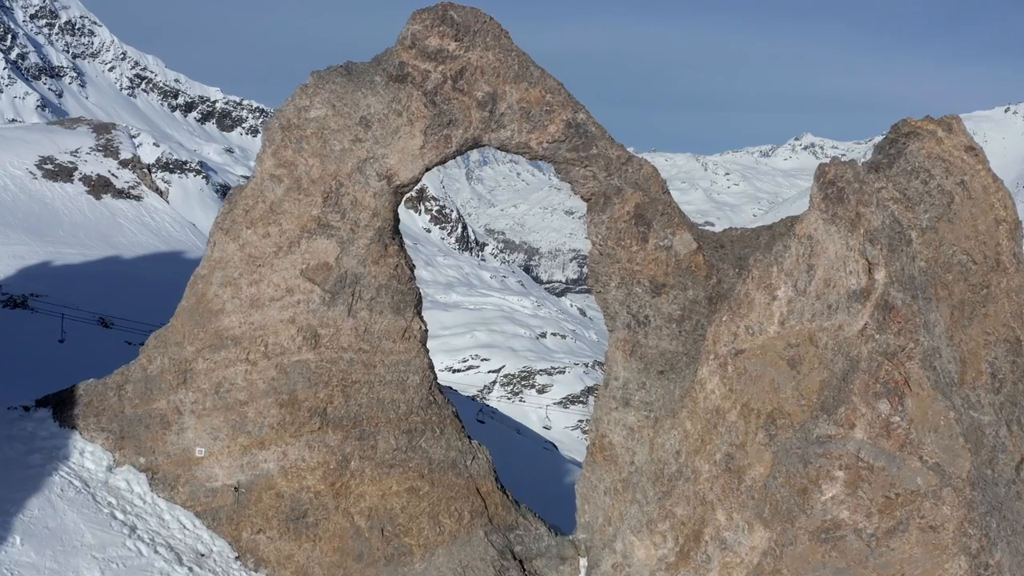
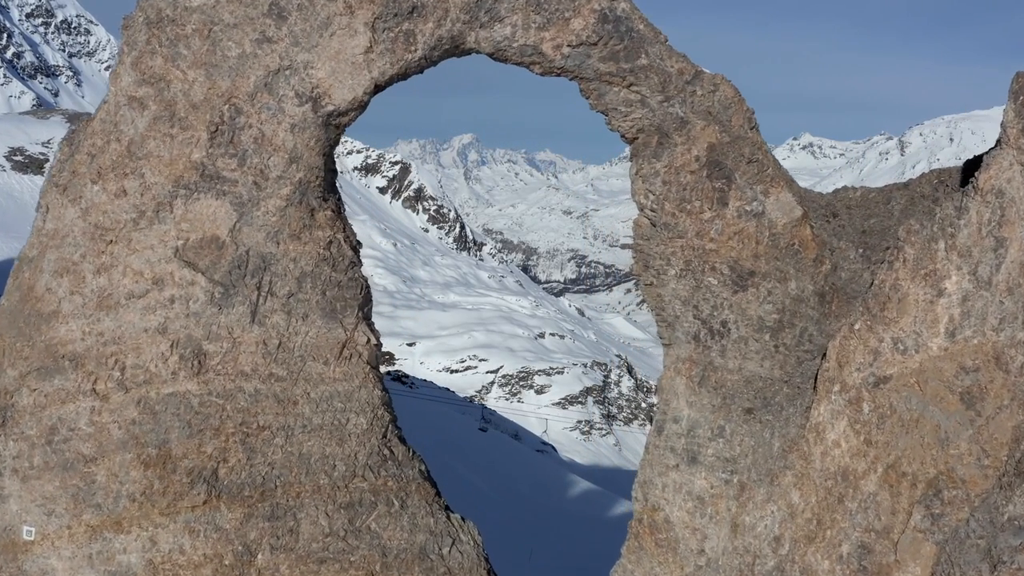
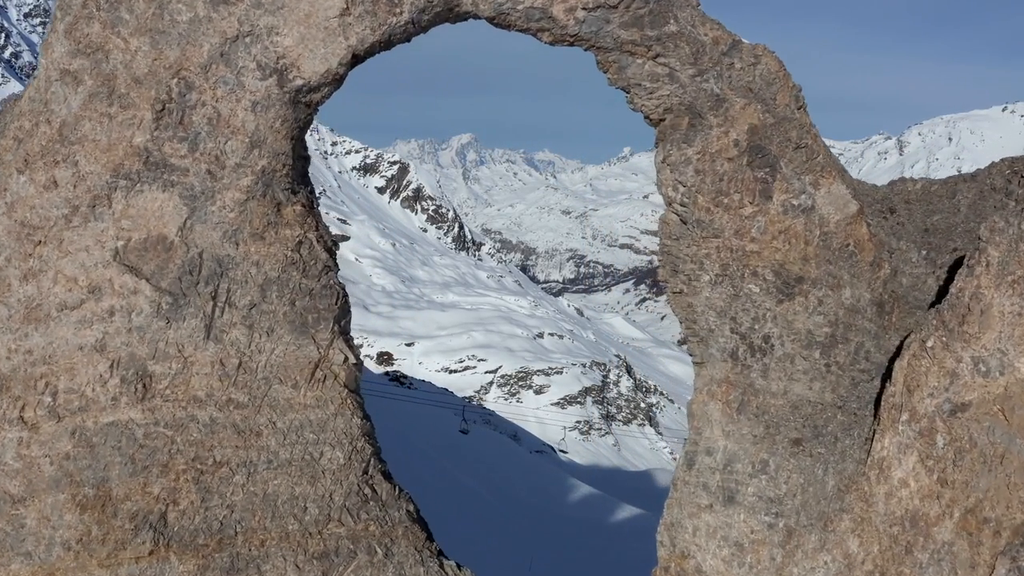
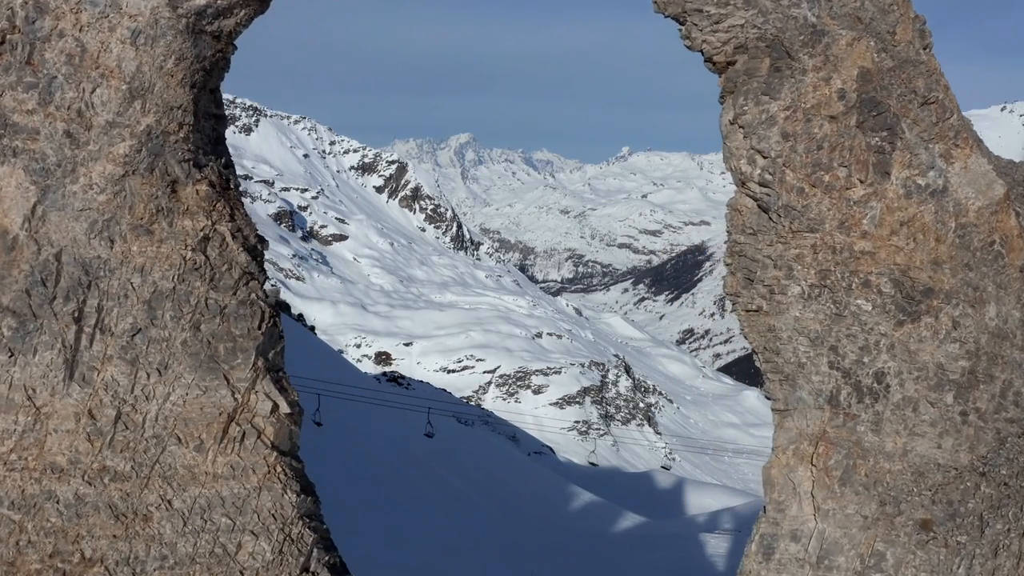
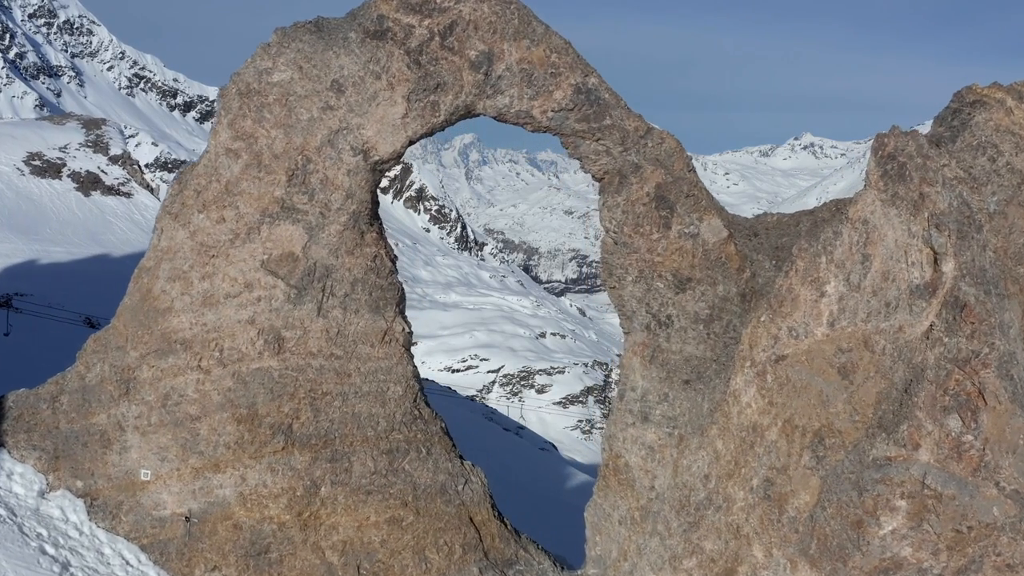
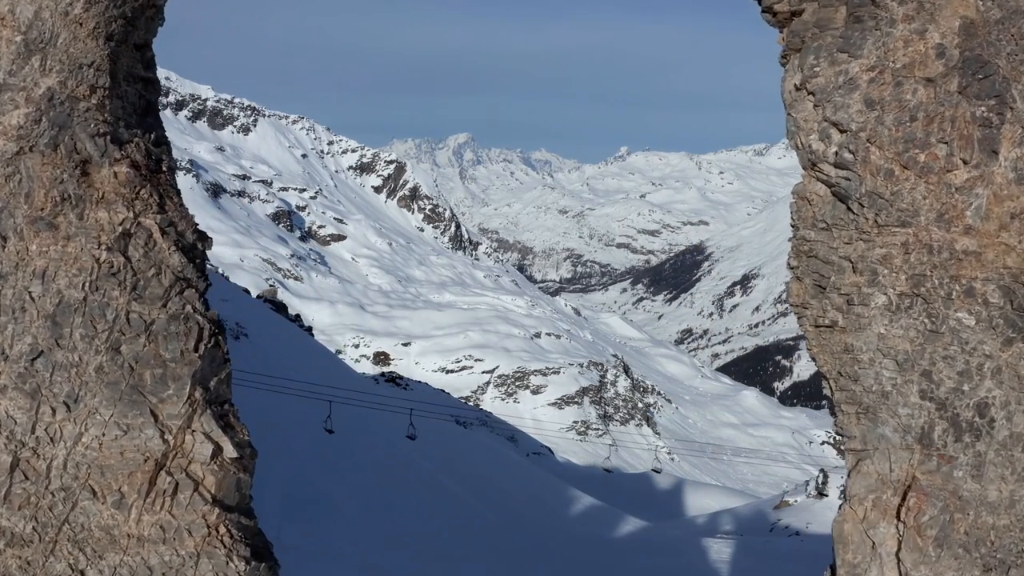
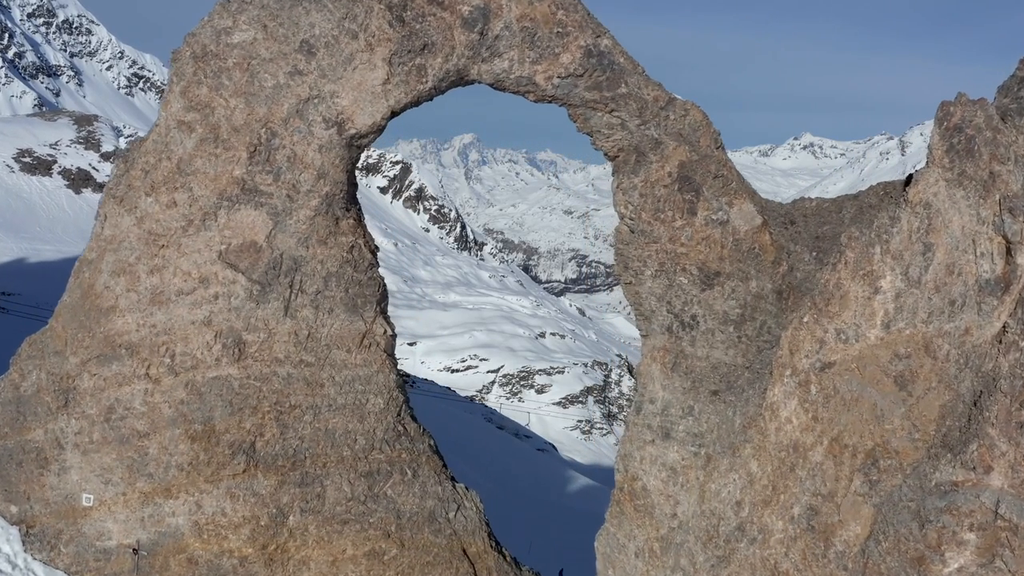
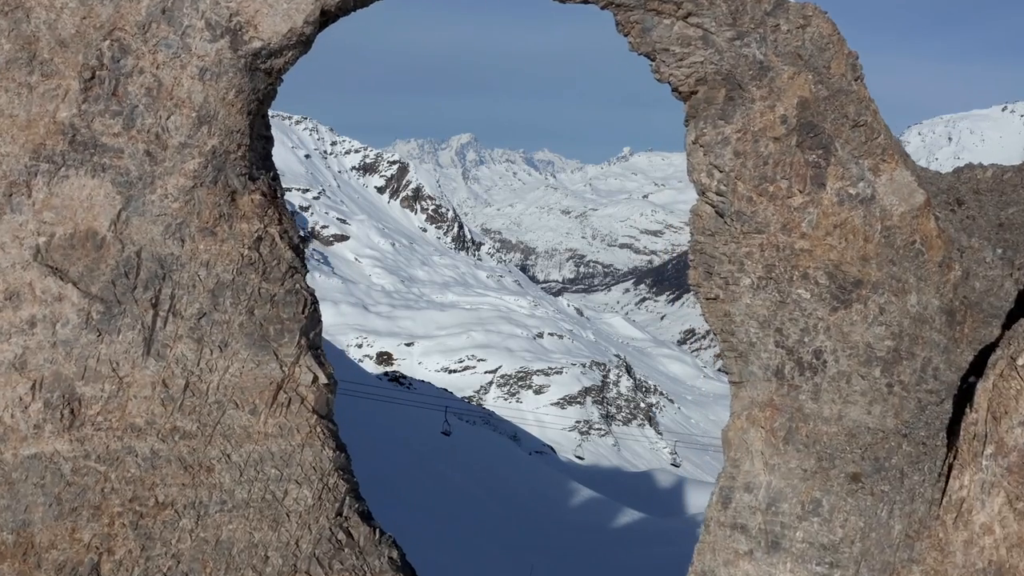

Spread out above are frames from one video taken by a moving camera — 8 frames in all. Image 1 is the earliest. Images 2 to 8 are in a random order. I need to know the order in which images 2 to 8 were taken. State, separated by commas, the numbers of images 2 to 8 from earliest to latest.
5, 7, 2, 3, 8, 4, 6
